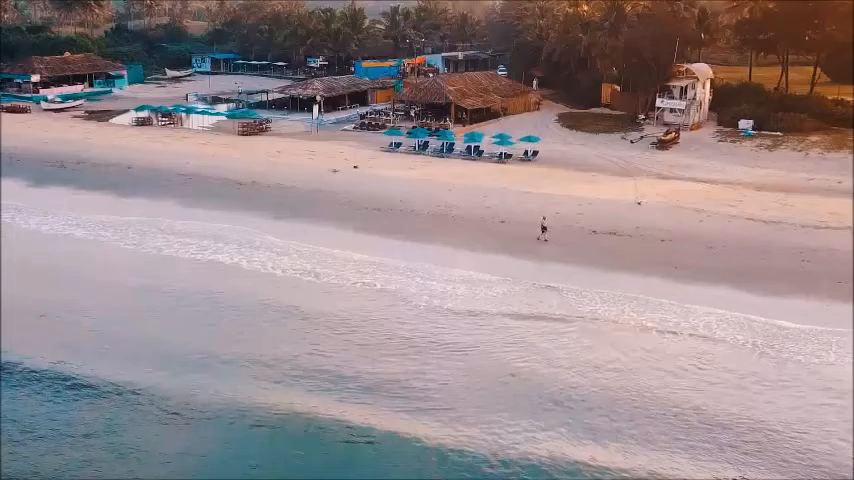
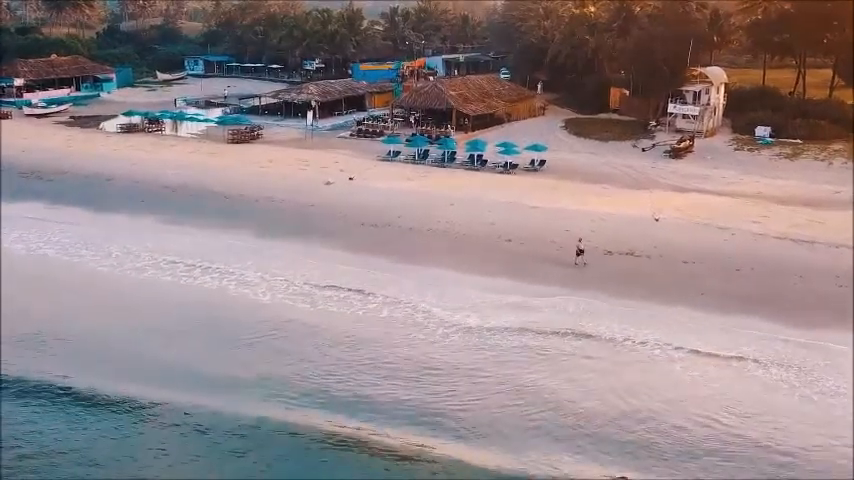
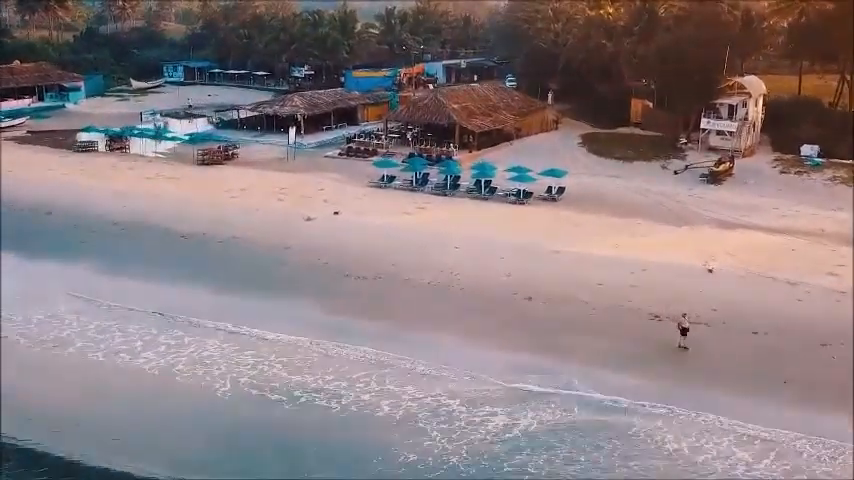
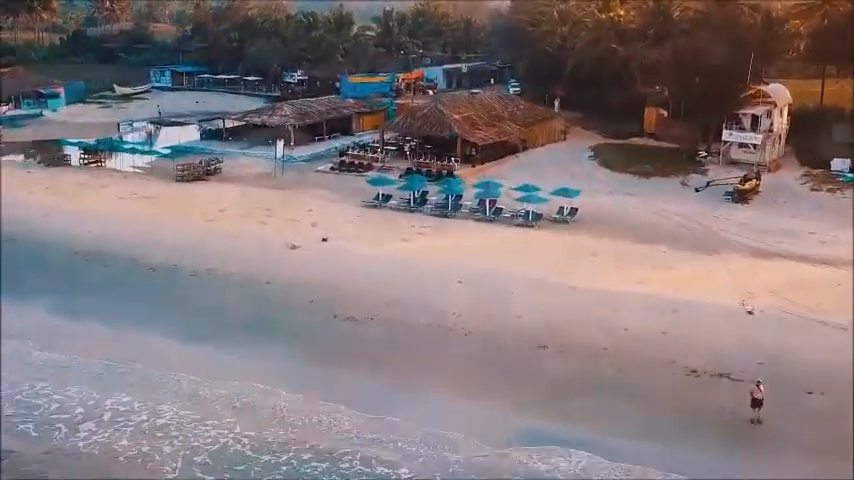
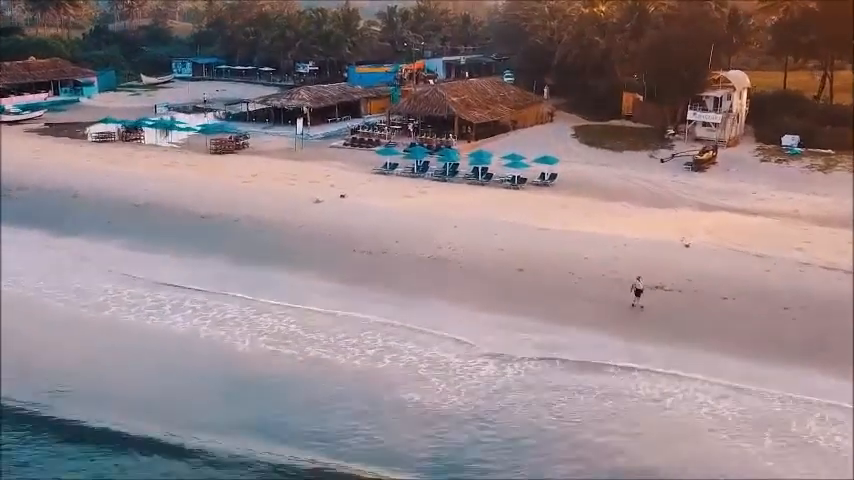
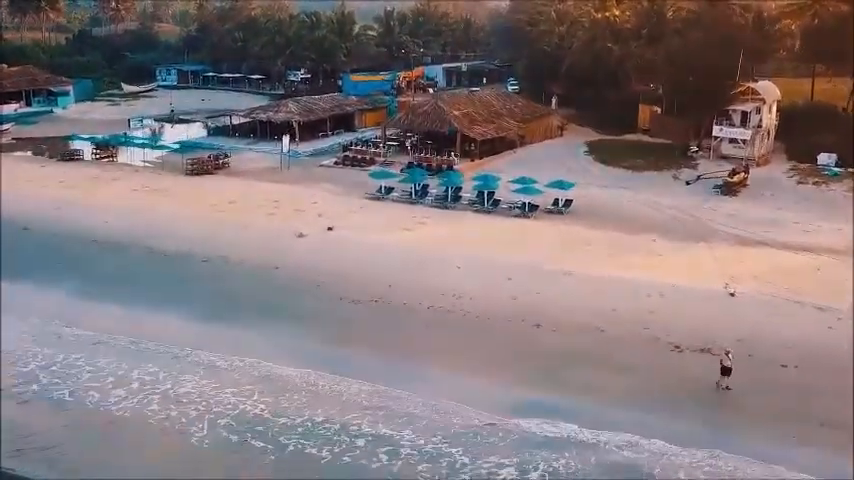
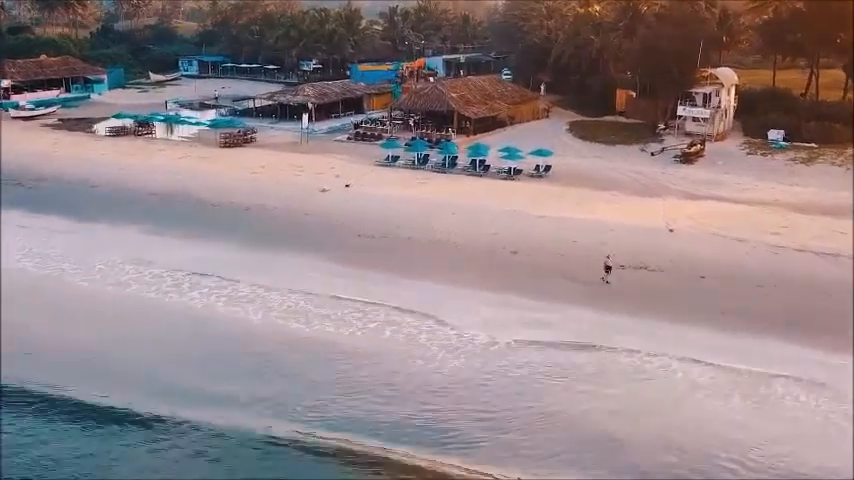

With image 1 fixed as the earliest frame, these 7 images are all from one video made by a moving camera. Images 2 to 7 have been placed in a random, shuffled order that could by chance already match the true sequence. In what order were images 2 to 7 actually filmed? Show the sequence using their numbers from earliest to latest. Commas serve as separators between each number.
2, 7, 5, 3, 6, 4
